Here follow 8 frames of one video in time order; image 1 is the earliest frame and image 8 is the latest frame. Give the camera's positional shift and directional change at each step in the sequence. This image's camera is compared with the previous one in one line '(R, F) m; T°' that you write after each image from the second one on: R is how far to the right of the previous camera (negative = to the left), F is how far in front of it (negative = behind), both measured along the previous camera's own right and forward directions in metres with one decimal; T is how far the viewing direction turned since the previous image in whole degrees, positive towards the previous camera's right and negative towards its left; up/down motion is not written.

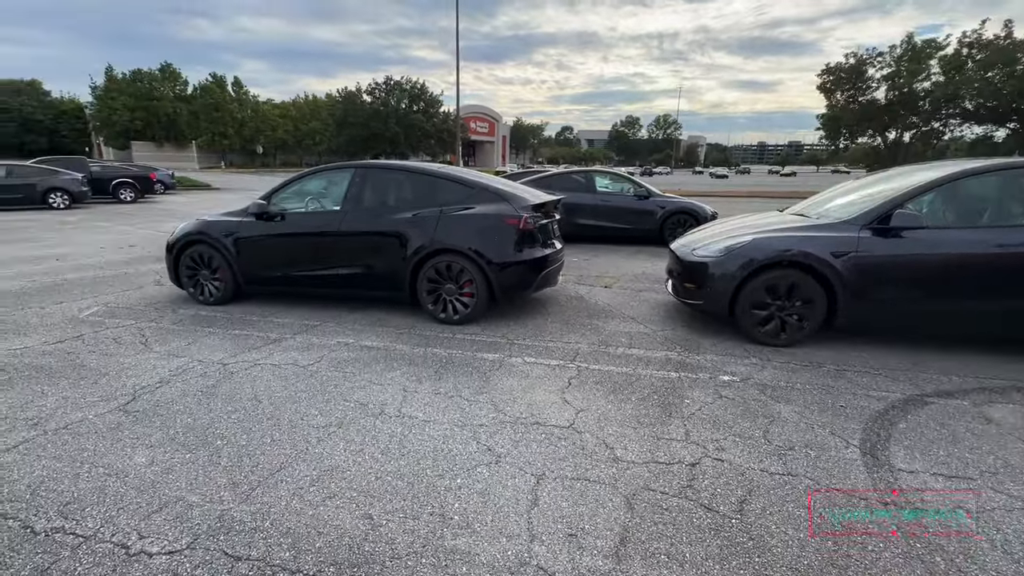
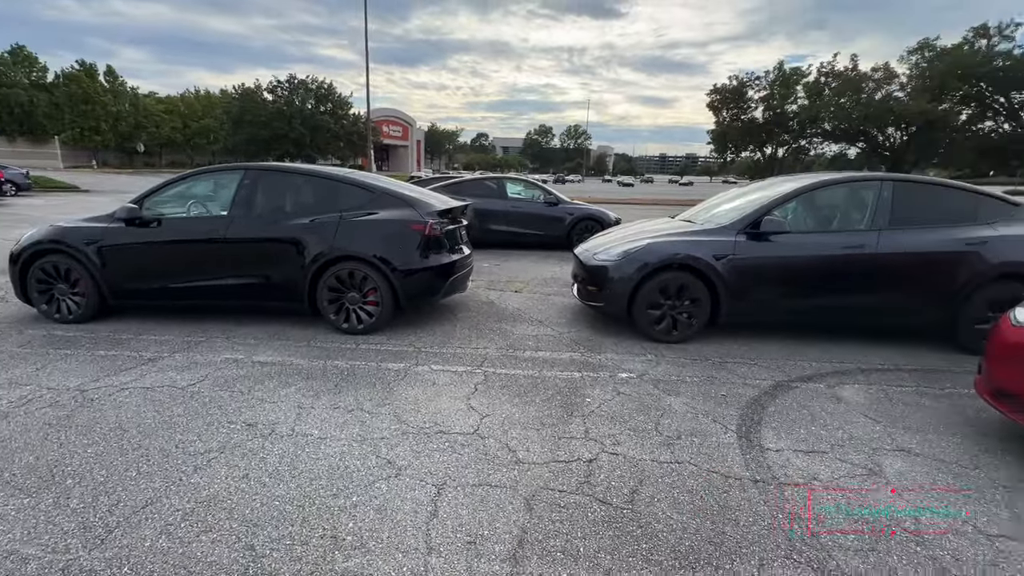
(+0.1, 0.0) m; +10°
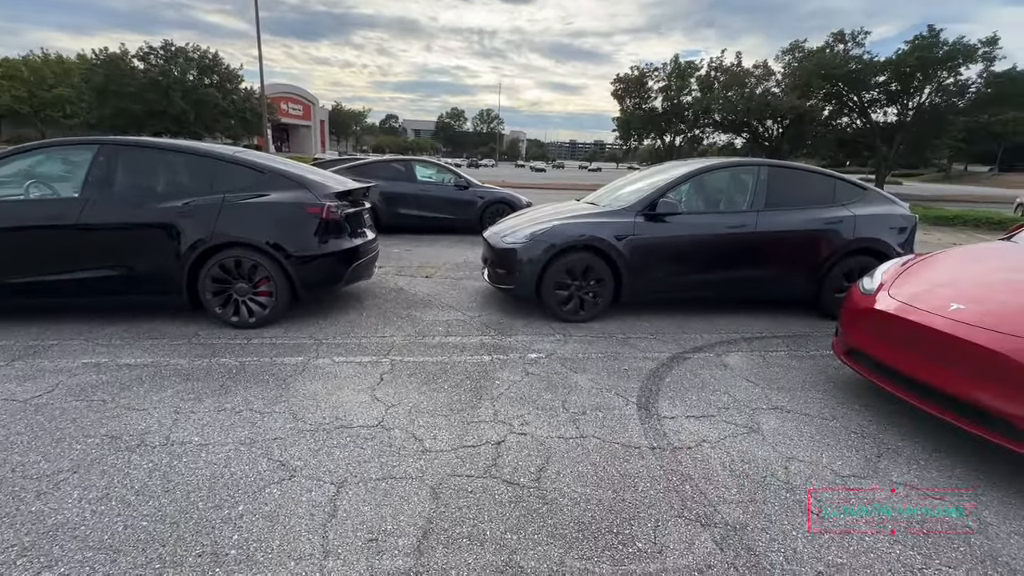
(+0.1, +0.1) m; +10°
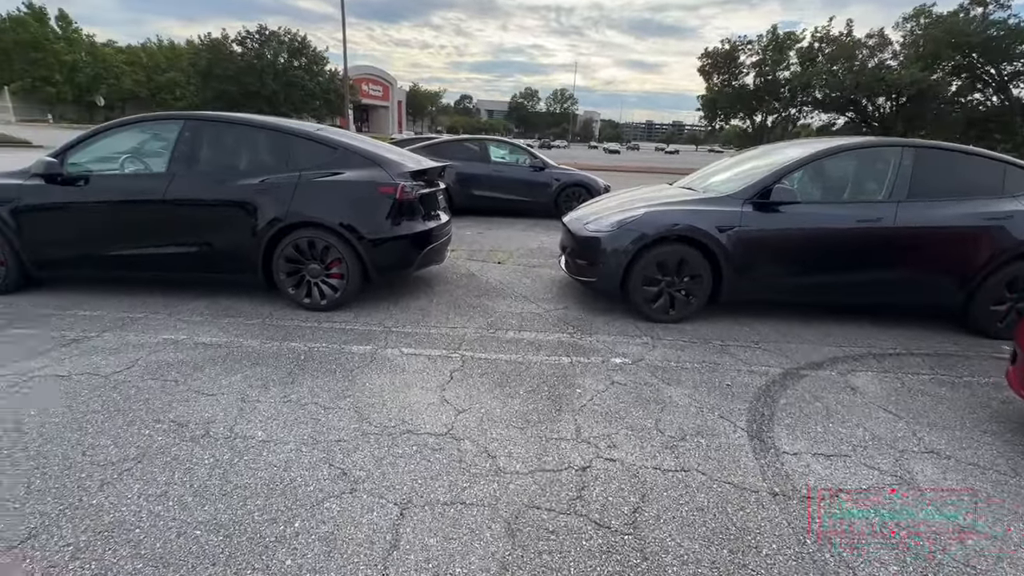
(-0.2, +0.4) m; -8°
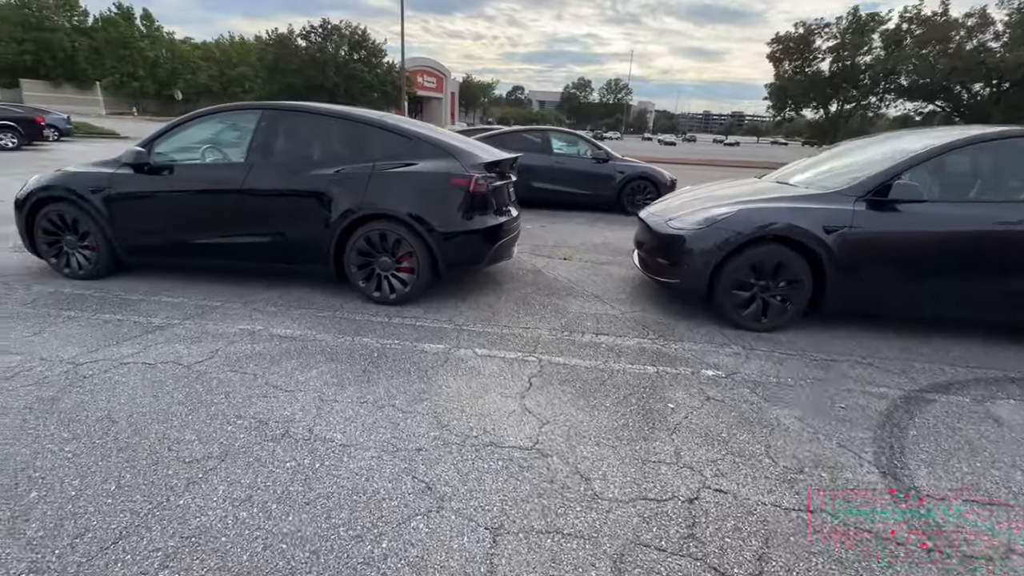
(-0.3, +0.2) m; -6°
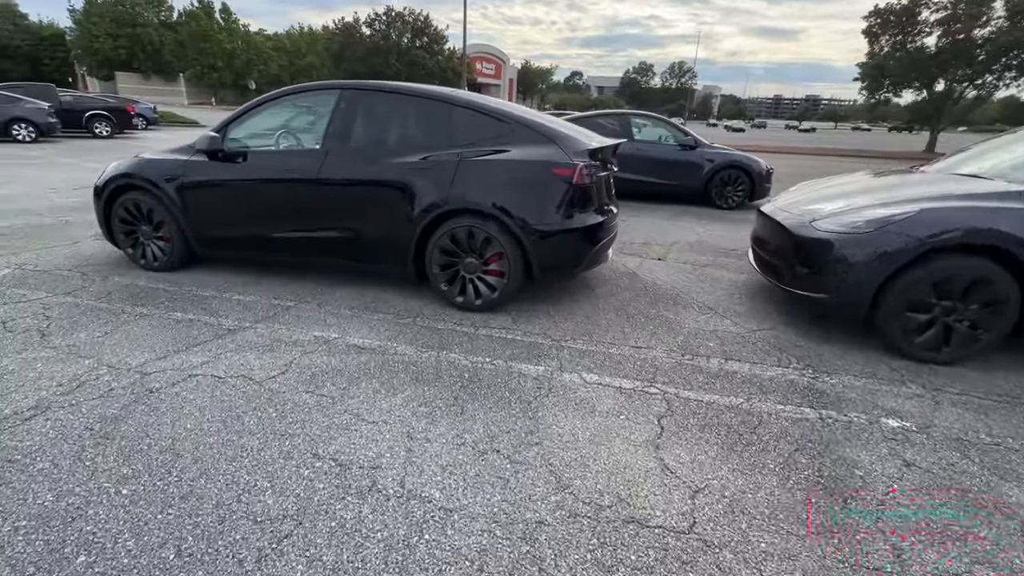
(-0.4, +0.6) m; -6°
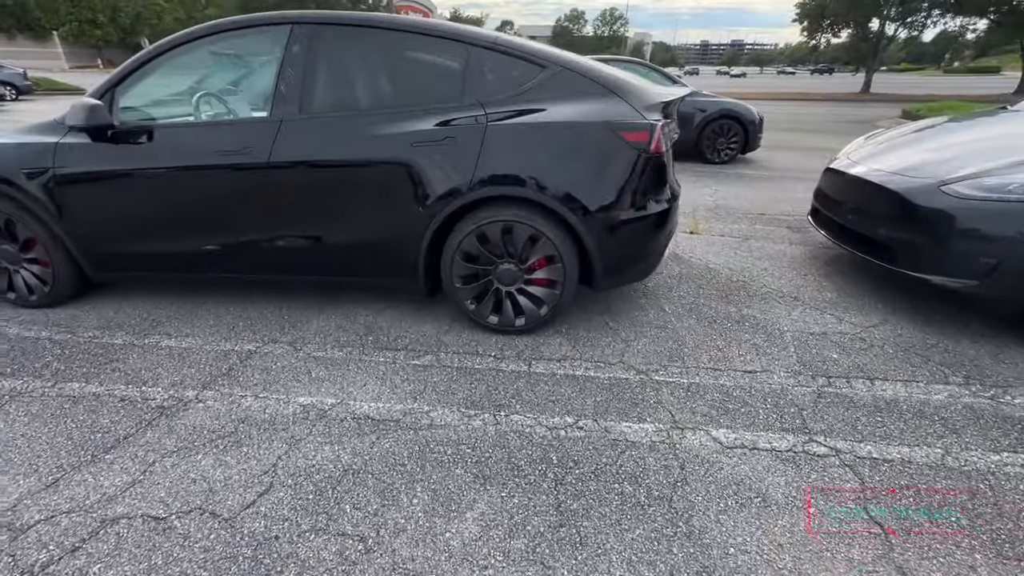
(-0.6, +1.1) m; +6°
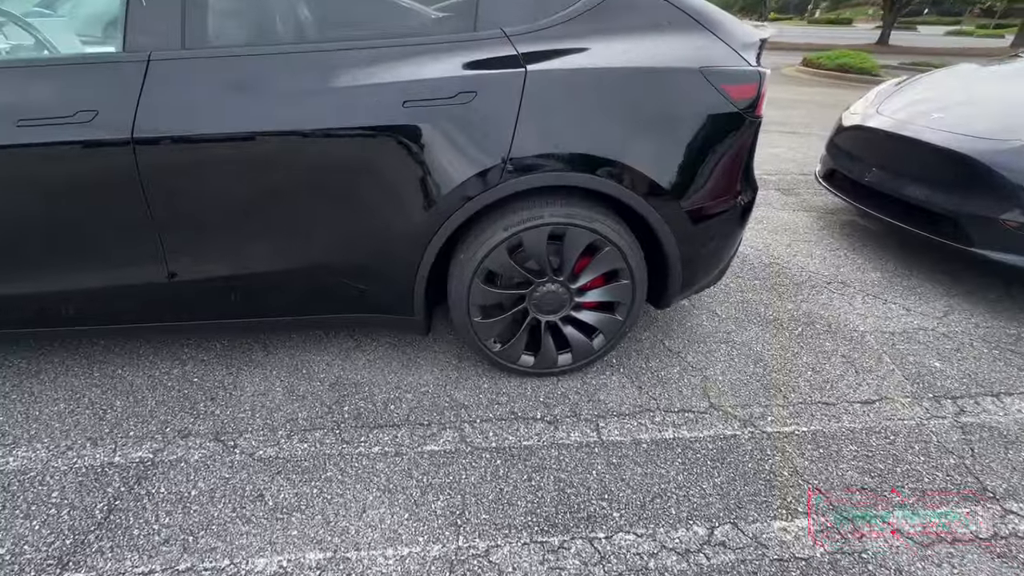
(-0.5, +1.0) m; +11°
